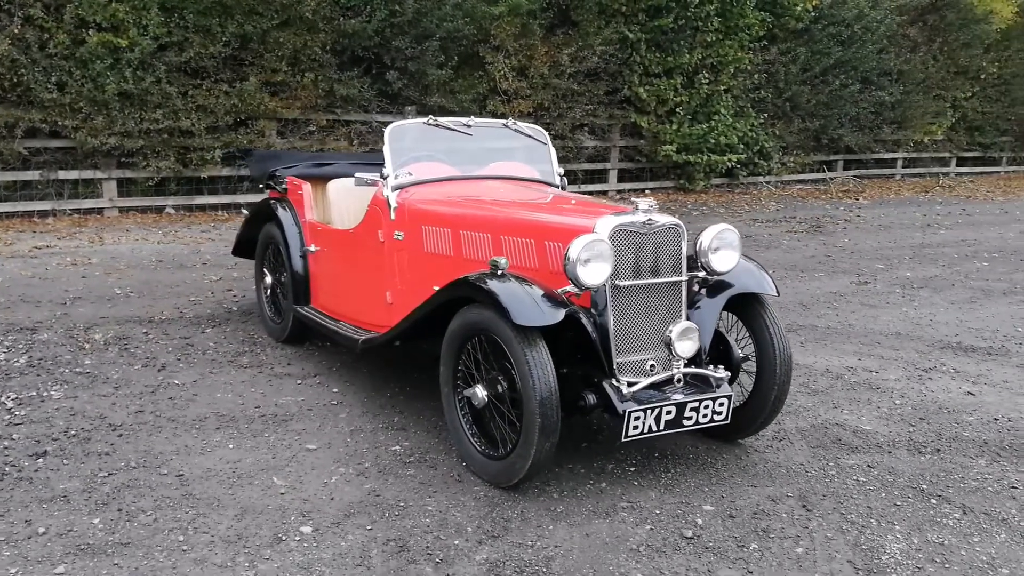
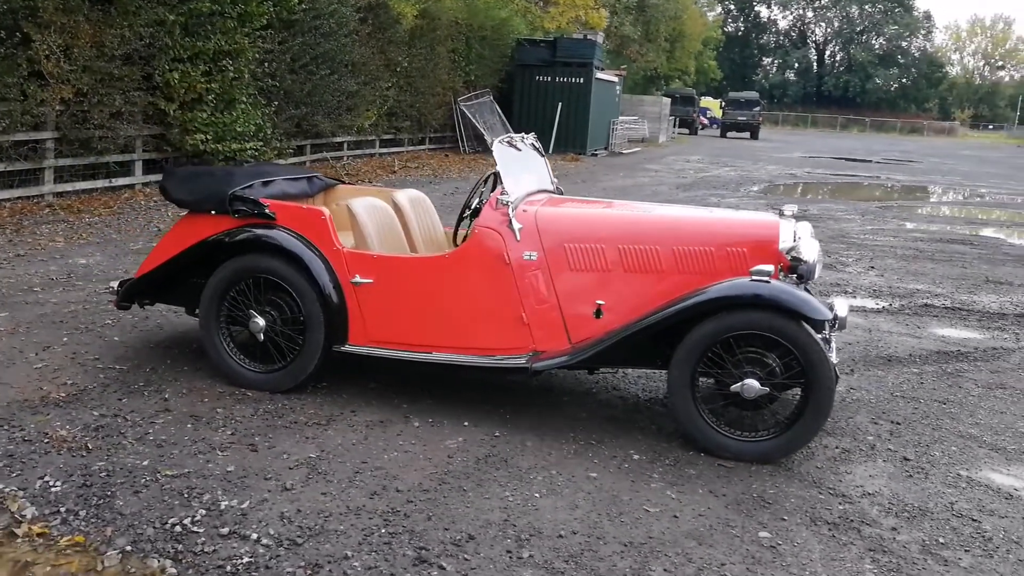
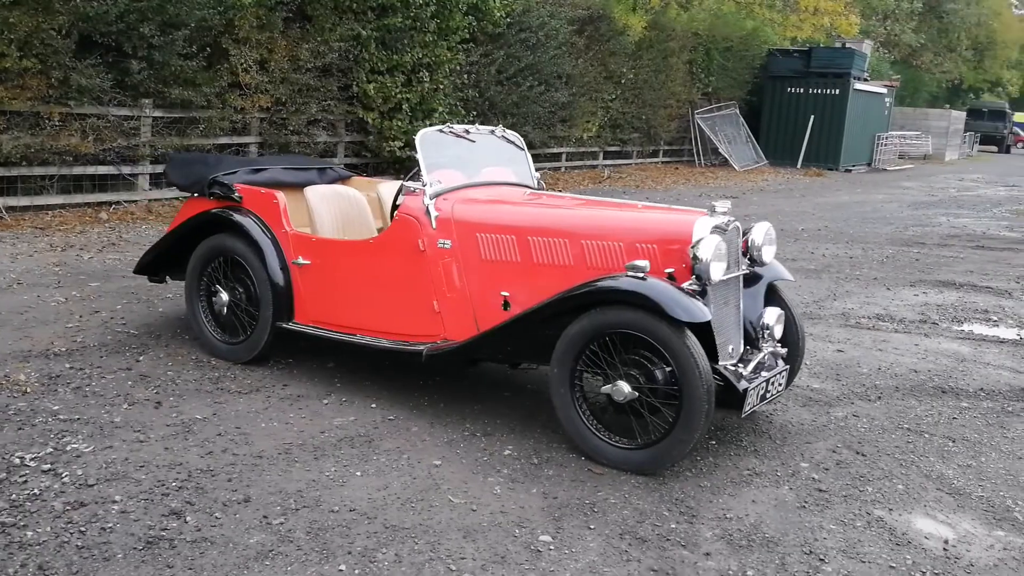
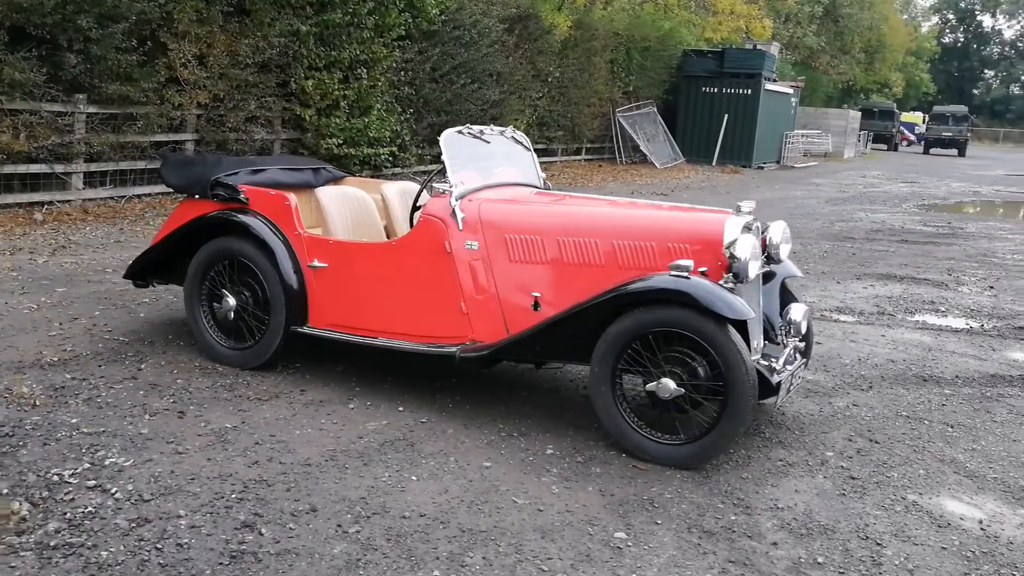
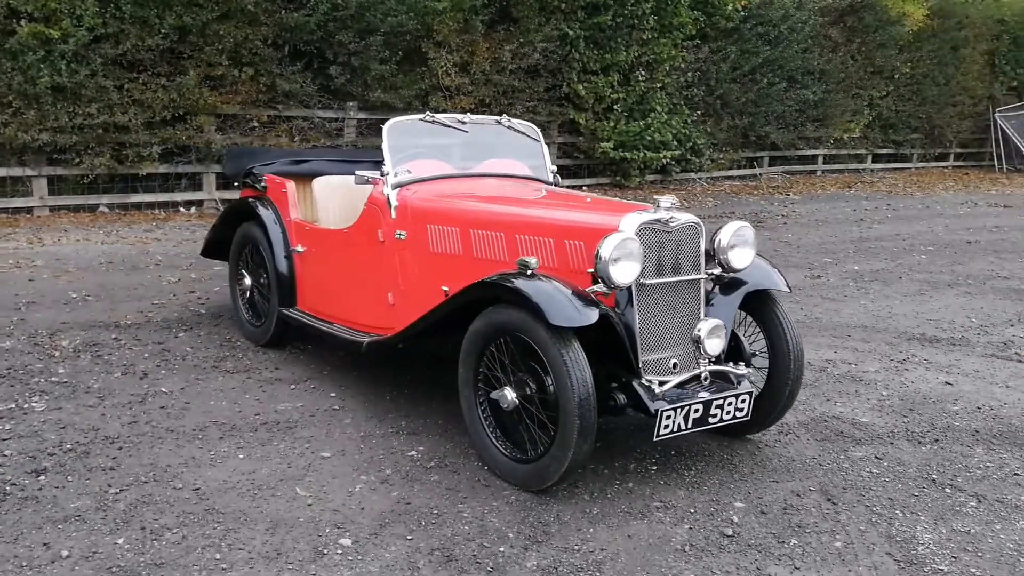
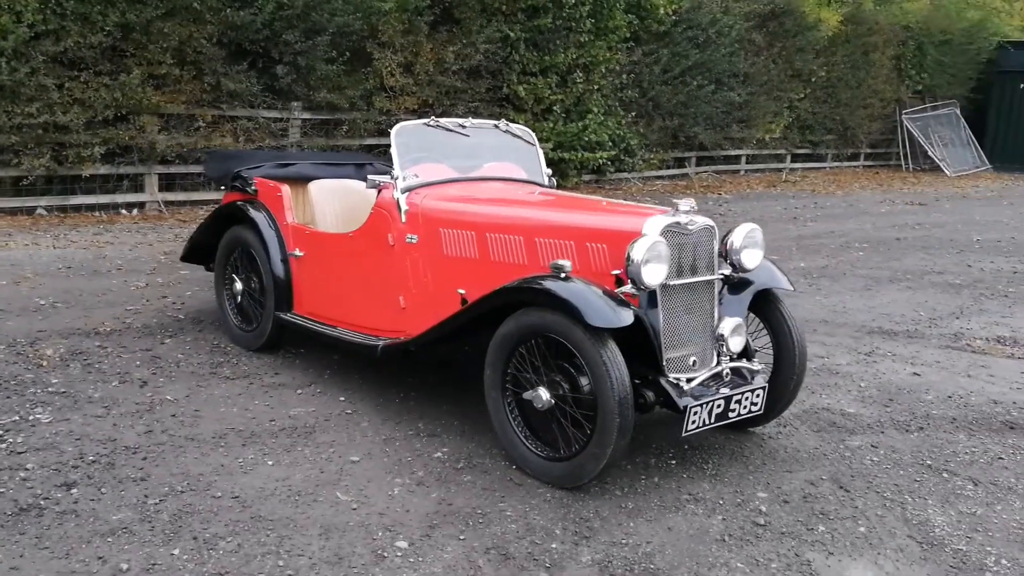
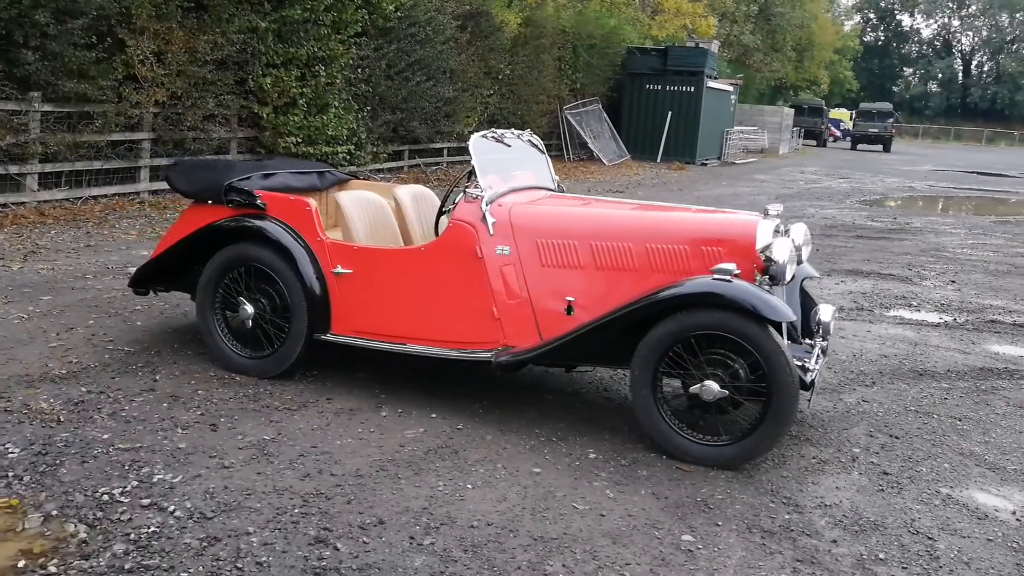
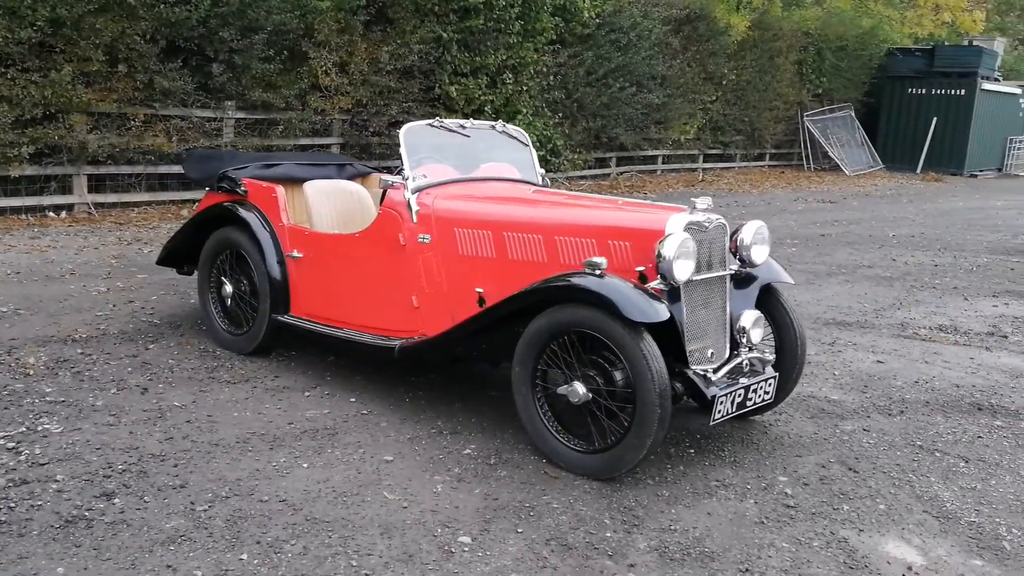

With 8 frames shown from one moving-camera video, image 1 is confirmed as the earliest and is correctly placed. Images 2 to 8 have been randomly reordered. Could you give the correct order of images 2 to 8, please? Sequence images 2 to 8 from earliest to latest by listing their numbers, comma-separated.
5, 6, 8, 3, 4, 7, 2
